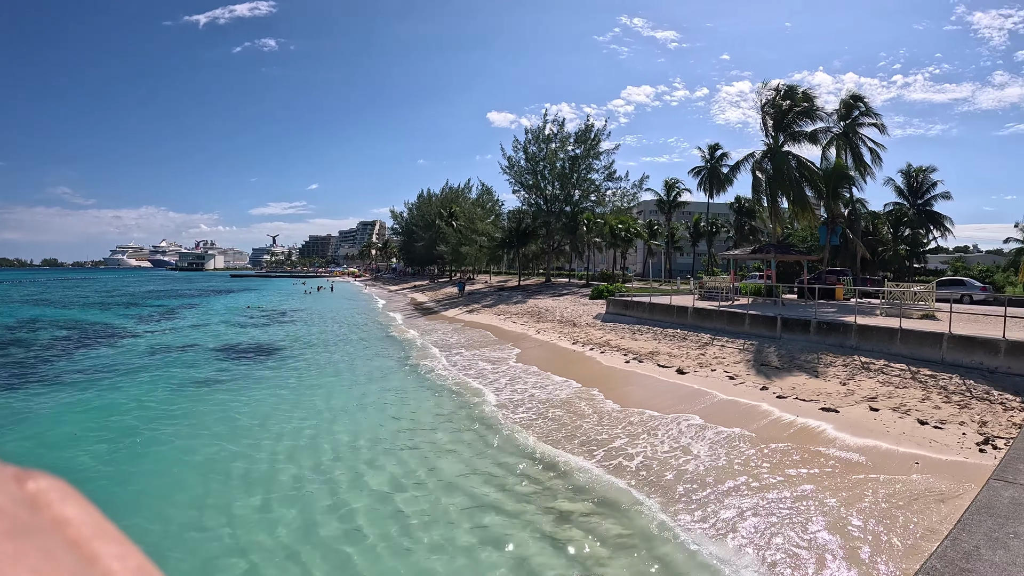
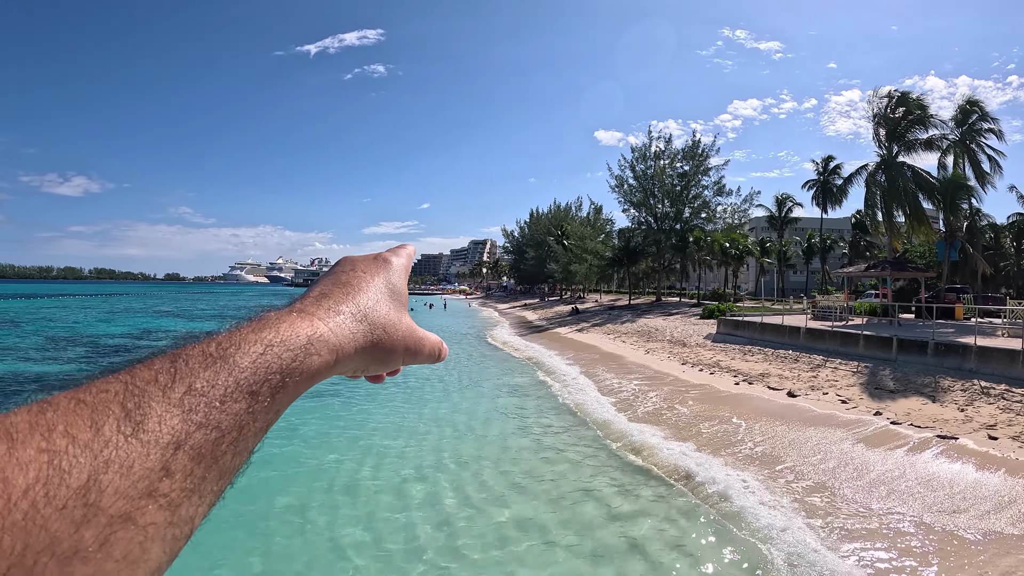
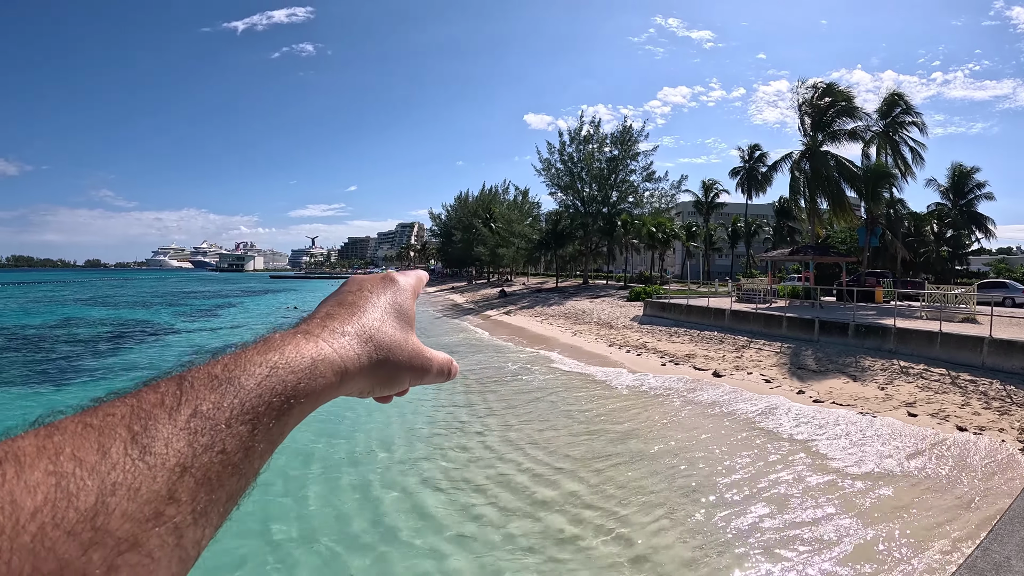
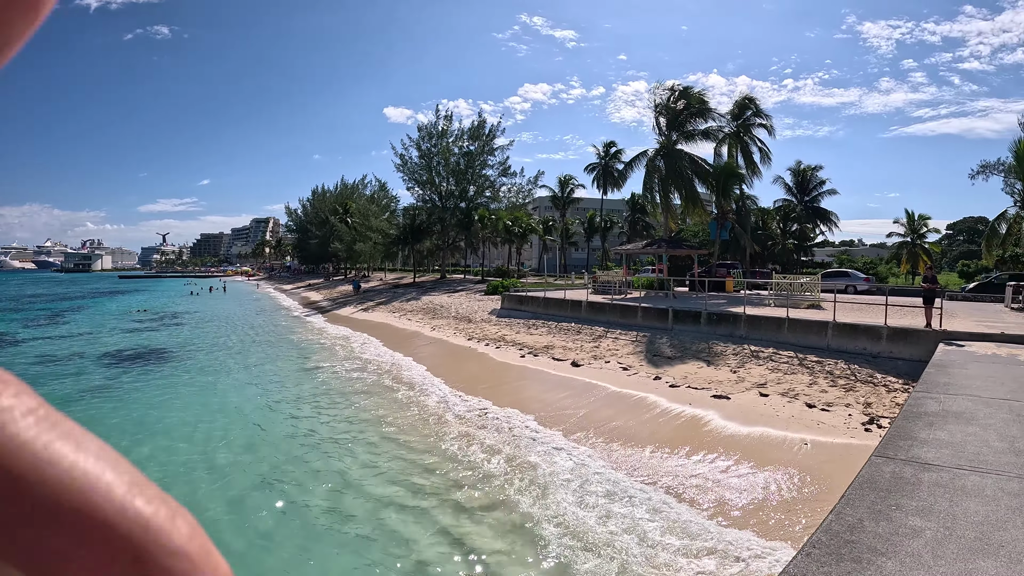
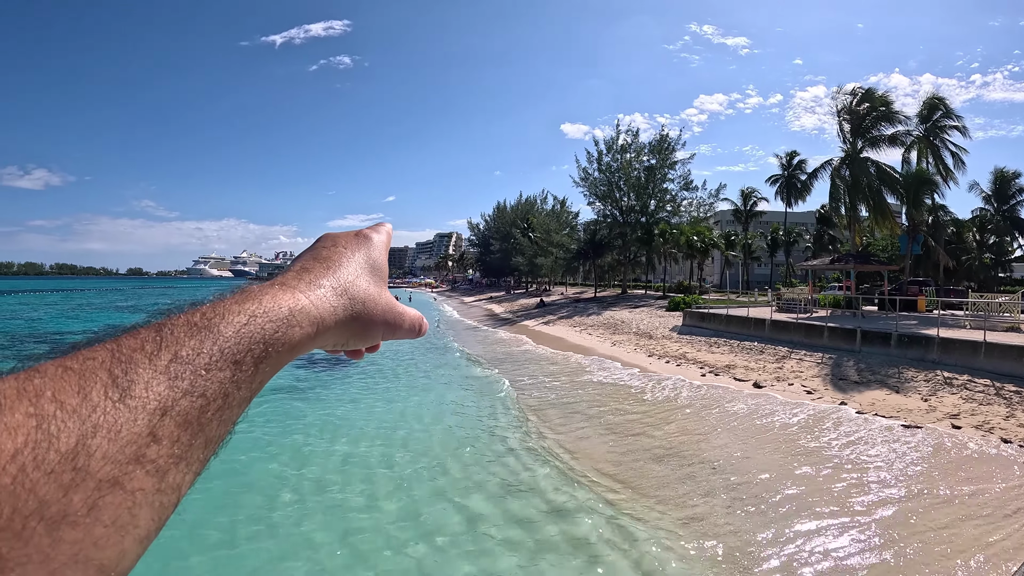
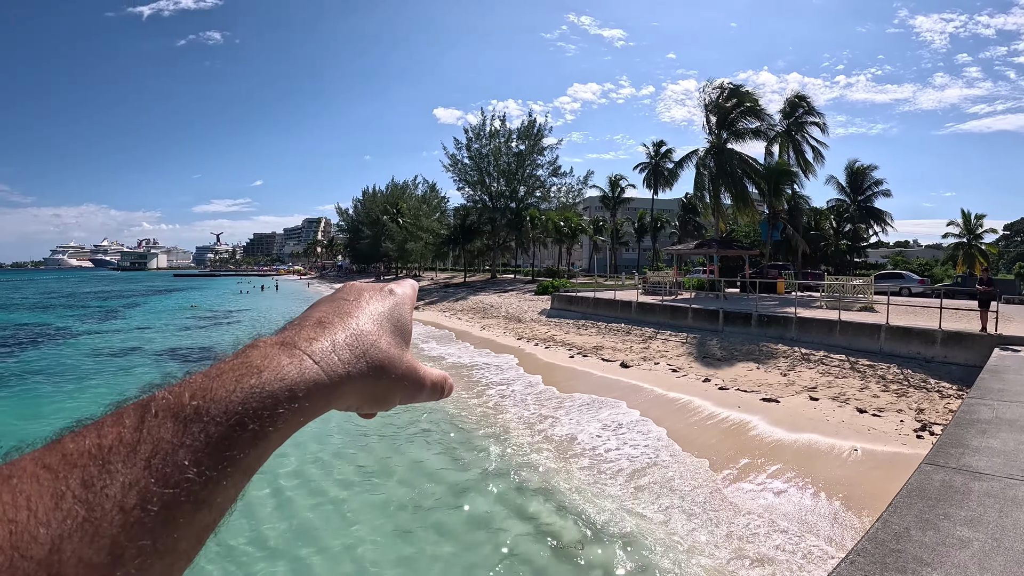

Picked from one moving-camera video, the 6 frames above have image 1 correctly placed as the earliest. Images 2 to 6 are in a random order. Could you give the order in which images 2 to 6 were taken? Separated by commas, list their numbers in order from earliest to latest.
4, 6, 3, 5, 2
